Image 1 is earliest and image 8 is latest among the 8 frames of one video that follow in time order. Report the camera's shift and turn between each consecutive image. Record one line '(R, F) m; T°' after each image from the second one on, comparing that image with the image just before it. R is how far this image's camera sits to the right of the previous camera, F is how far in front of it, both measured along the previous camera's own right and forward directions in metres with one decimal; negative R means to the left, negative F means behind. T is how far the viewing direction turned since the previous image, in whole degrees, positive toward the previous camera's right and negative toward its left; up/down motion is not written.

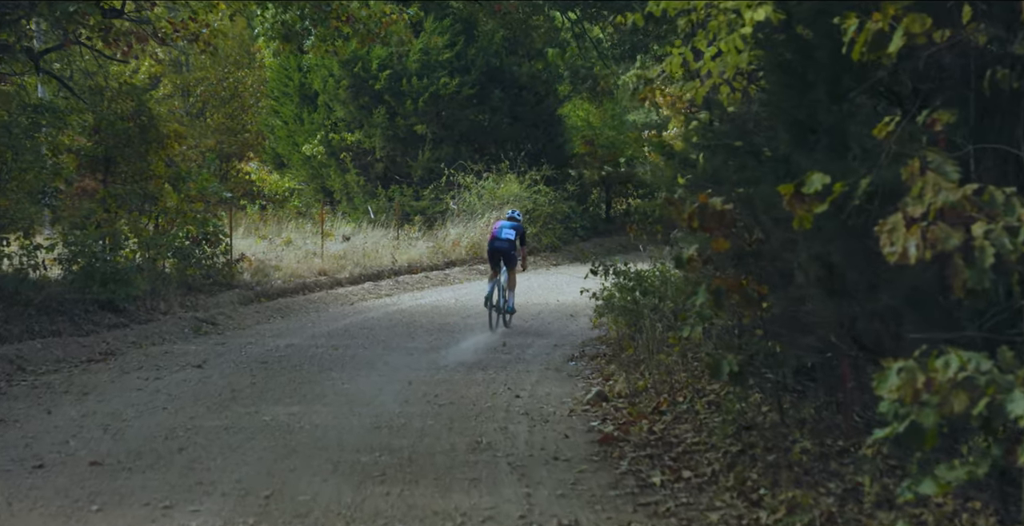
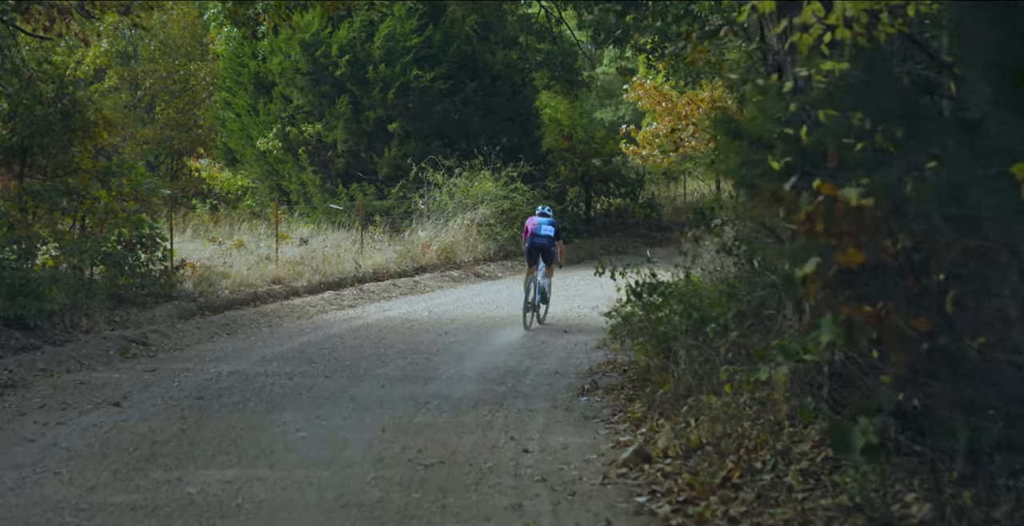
(-0.2, +2.3) m; +2°
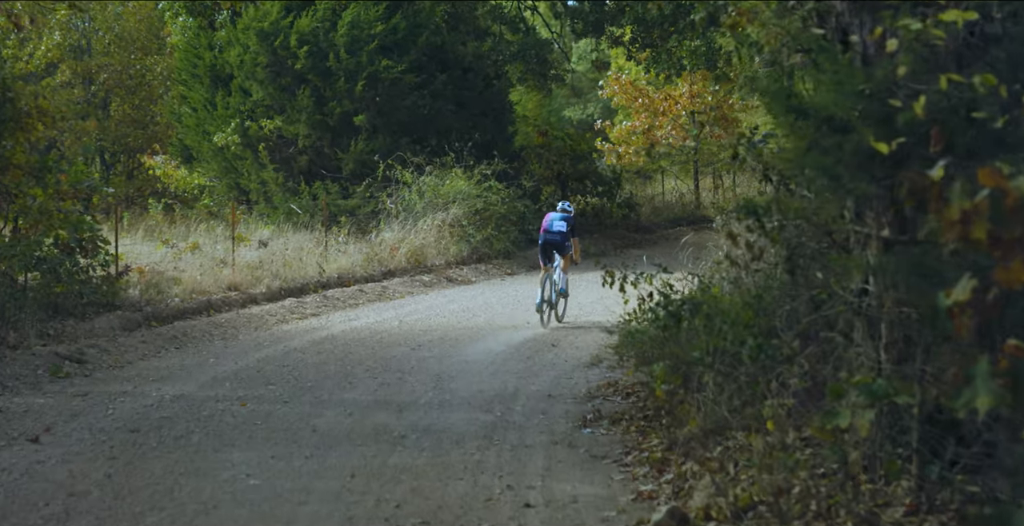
(-0.1, +1.4) m; +1°
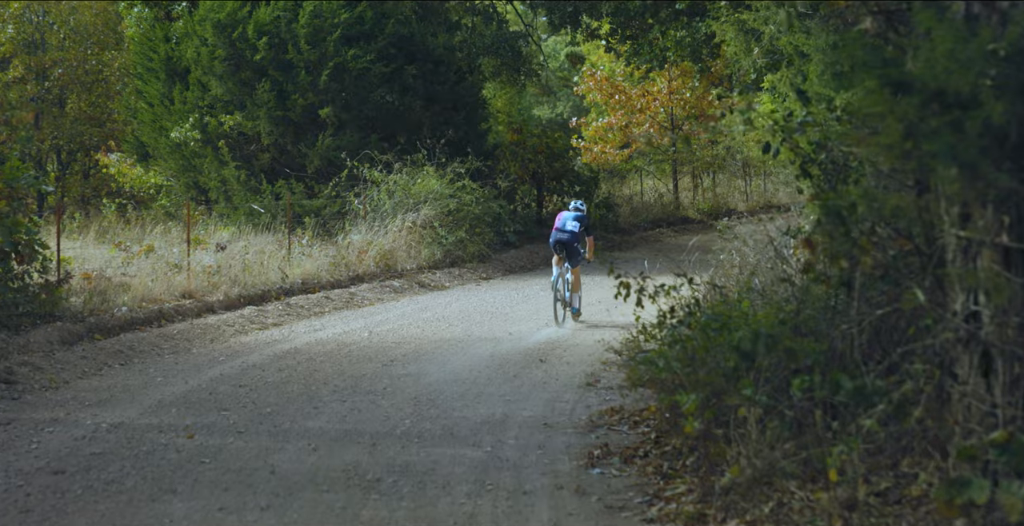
(-0.1, +1.3) m; +1°
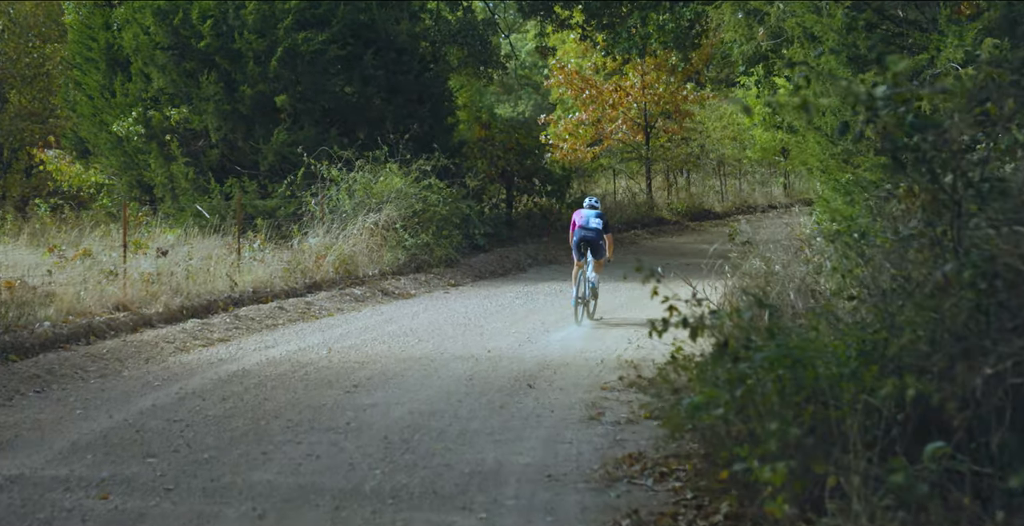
(-0.2, +1.6) m; +2°
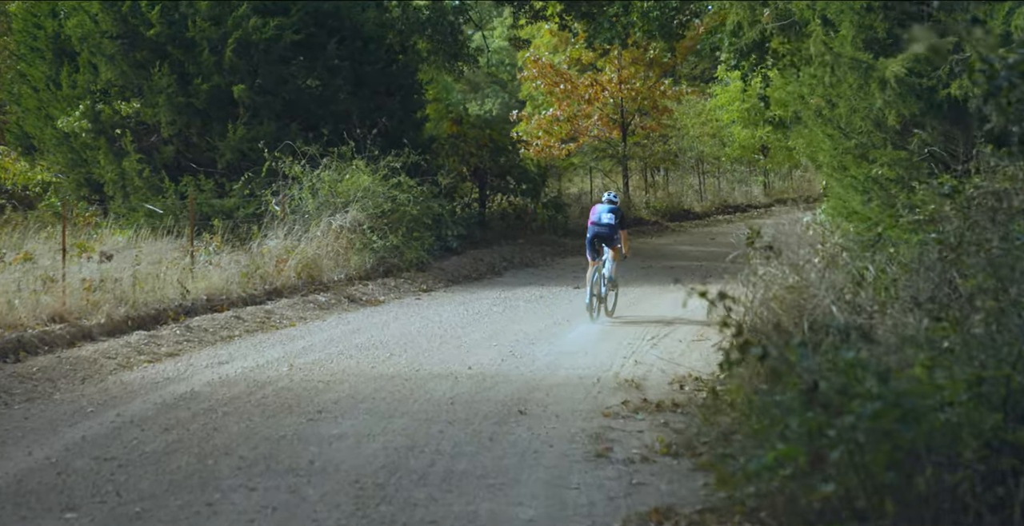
(-0.1, +1.3) m; +1°
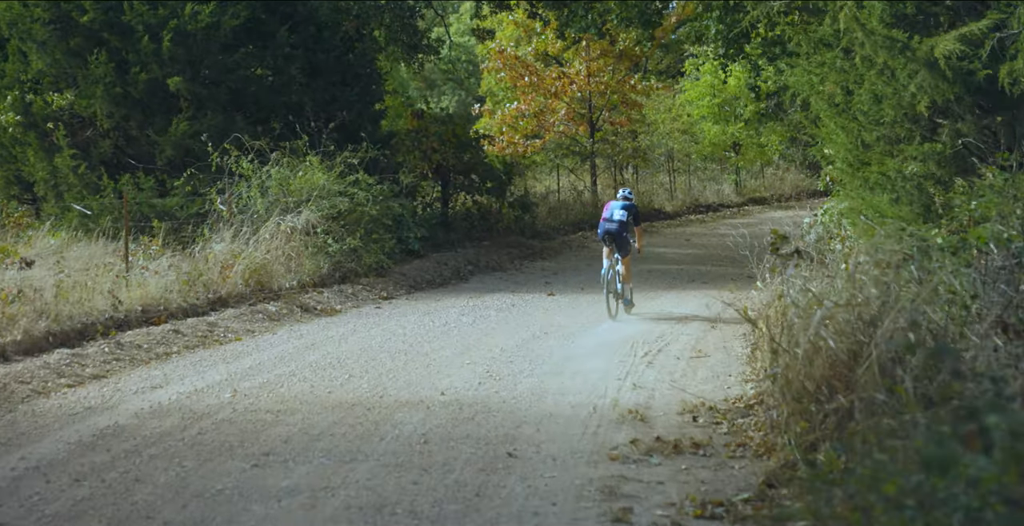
(-0.2, +1.5) m; +2°
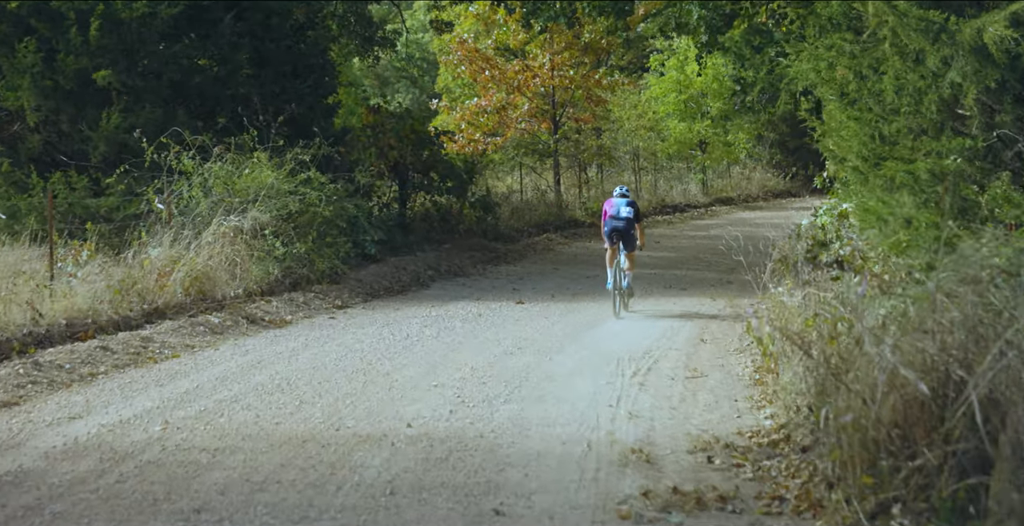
(-0.1, +1.3) m; +2°
